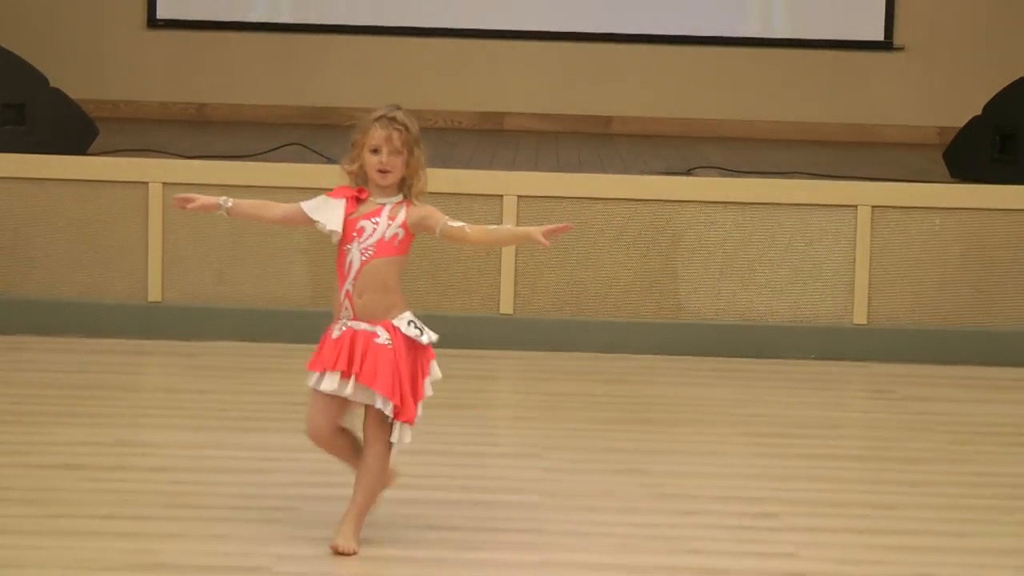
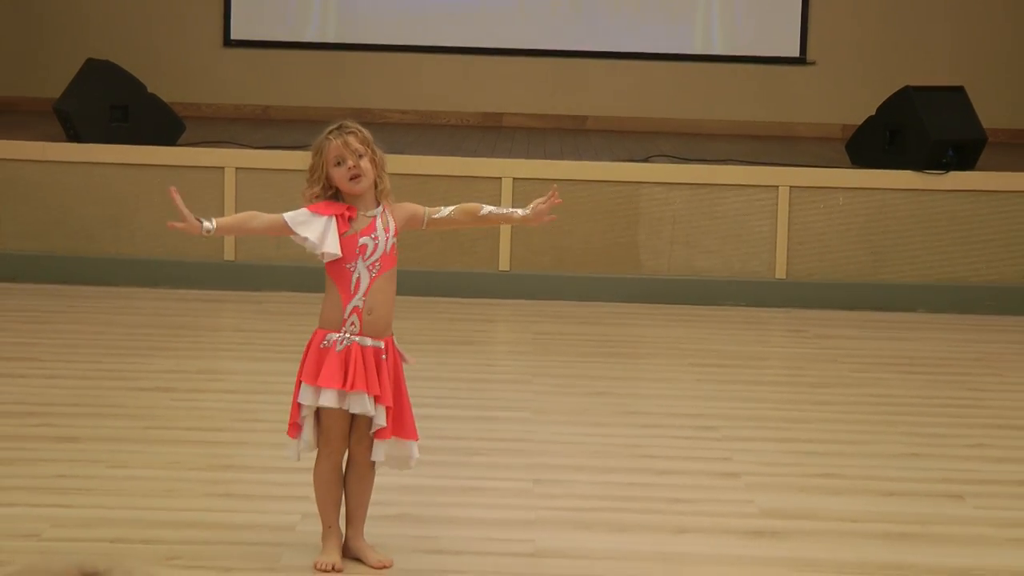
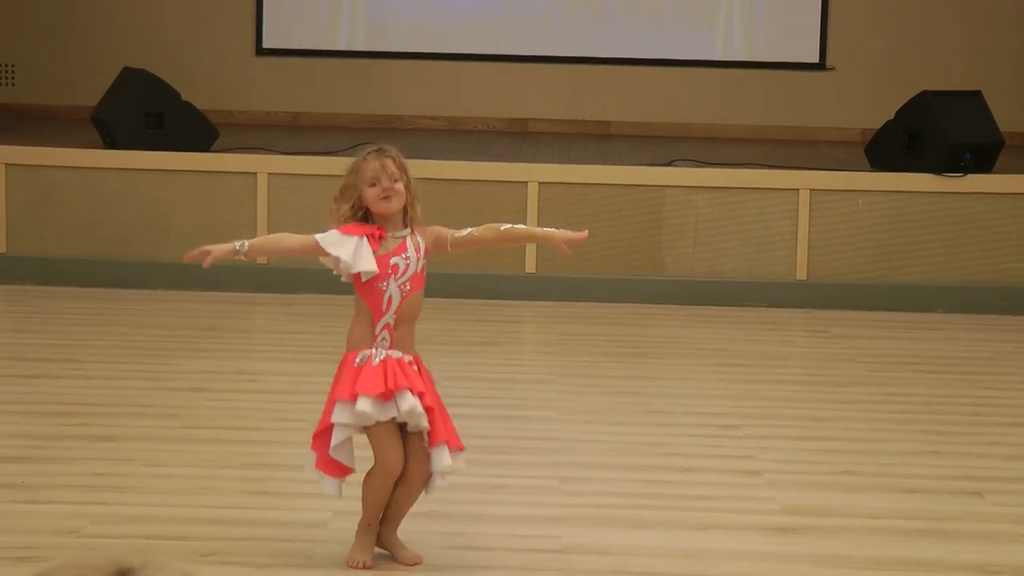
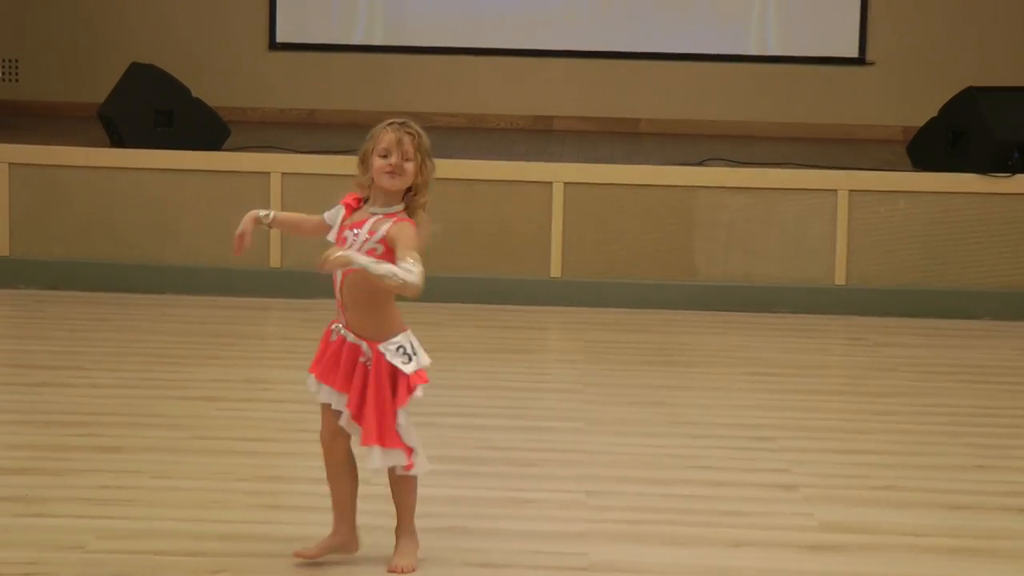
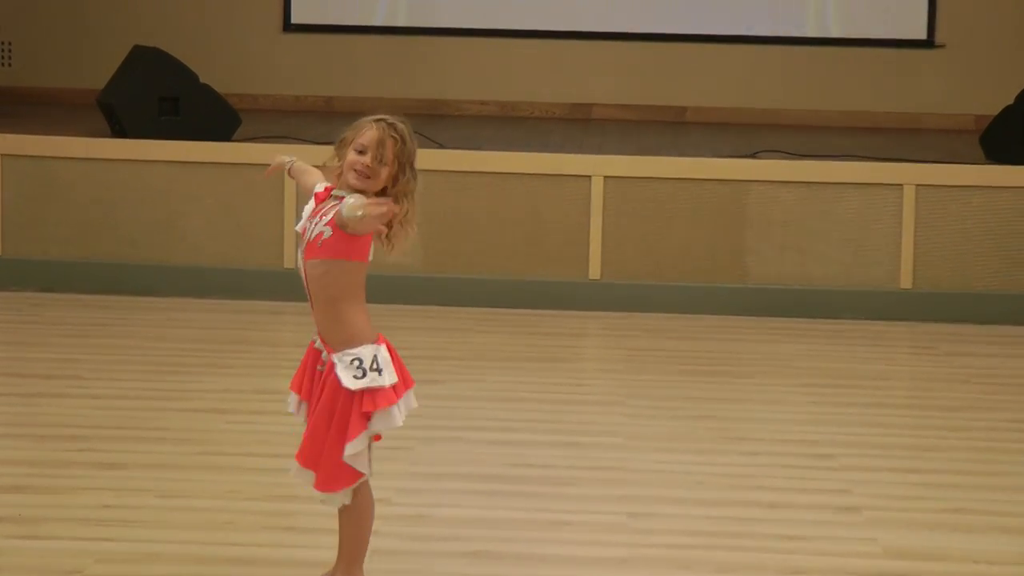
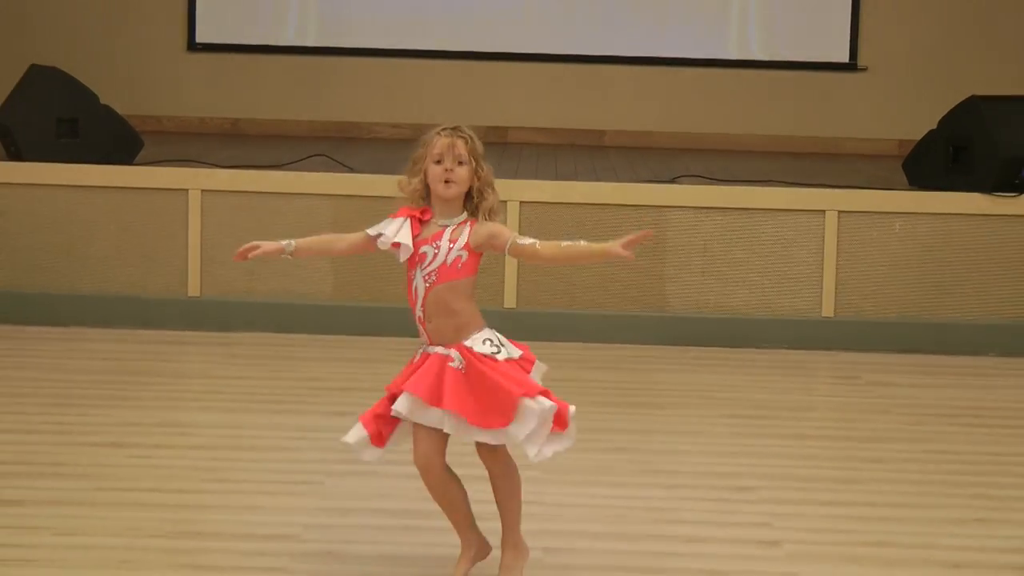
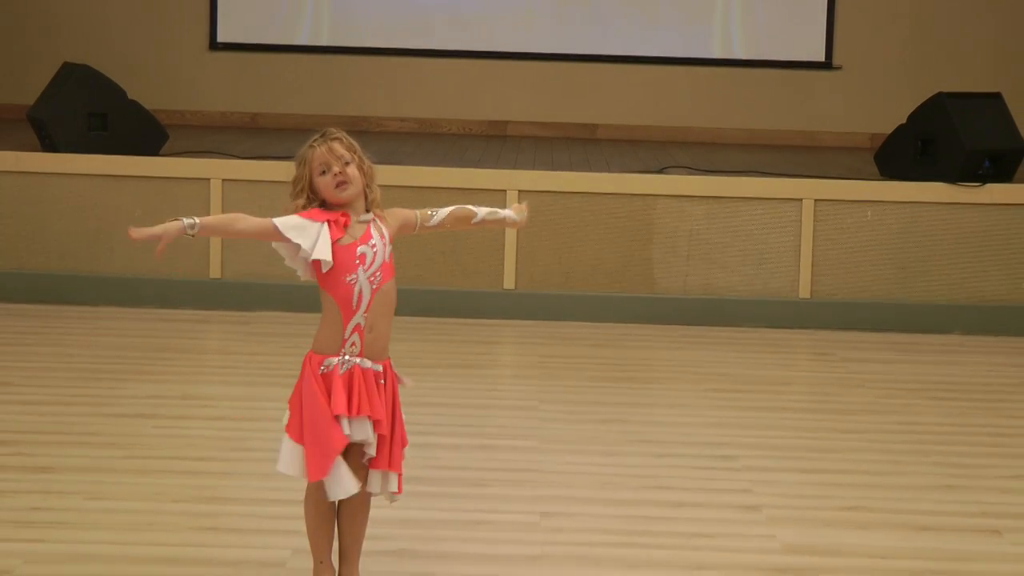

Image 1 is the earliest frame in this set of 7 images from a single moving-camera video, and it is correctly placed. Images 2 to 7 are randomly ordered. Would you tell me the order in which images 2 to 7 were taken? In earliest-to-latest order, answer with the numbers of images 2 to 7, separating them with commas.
6, 7, 2, 3, 4, 5
